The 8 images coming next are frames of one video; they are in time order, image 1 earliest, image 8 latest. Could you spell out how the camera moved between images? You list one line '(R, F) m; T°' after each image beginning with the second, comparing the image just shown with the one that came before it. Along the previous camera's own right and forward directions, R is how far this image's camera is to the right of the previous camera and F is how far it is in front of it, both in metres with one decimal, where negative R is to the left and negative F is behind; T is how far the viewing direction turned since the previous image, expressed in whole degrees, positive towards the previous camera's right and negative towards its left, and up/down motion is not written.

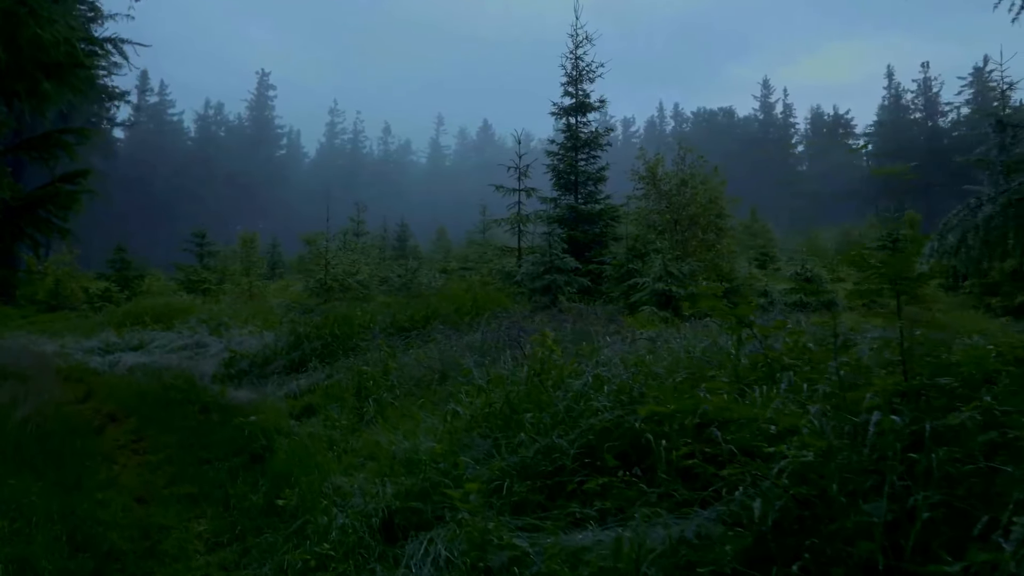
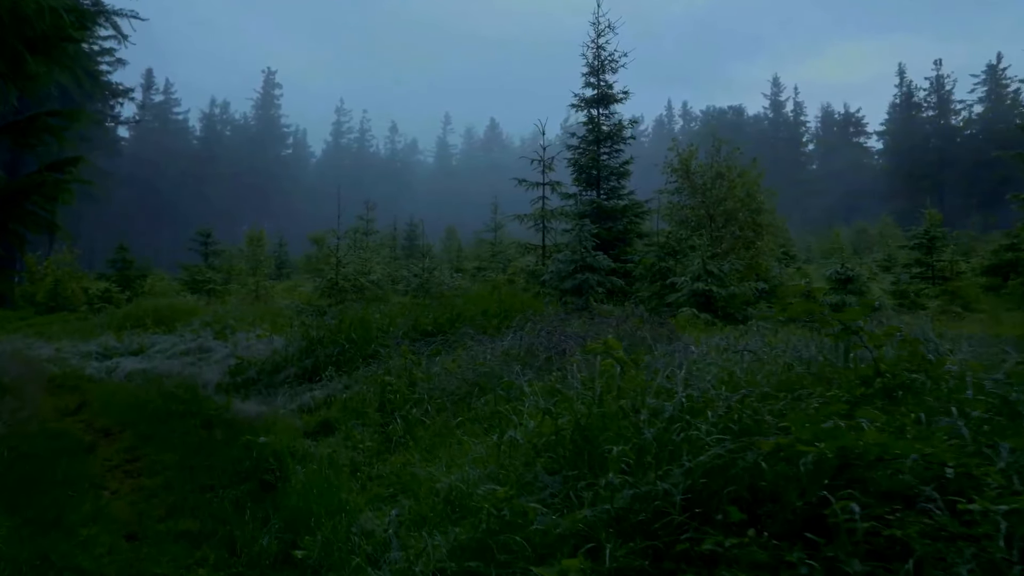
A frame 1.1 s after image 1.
(-0.2, +0.7) m; 0°
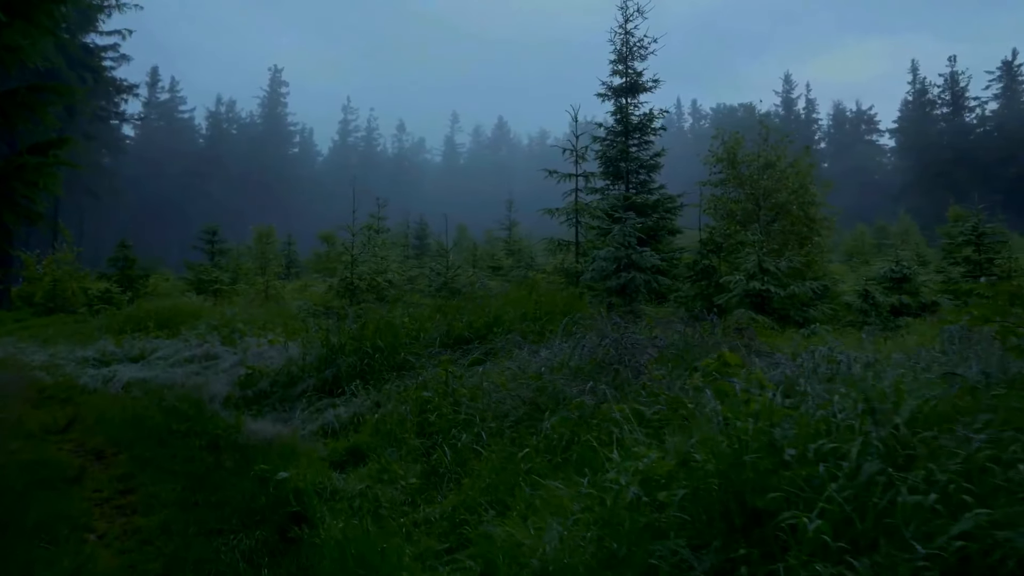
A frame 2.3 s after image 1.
(-0.2, +0.8) m; 0°
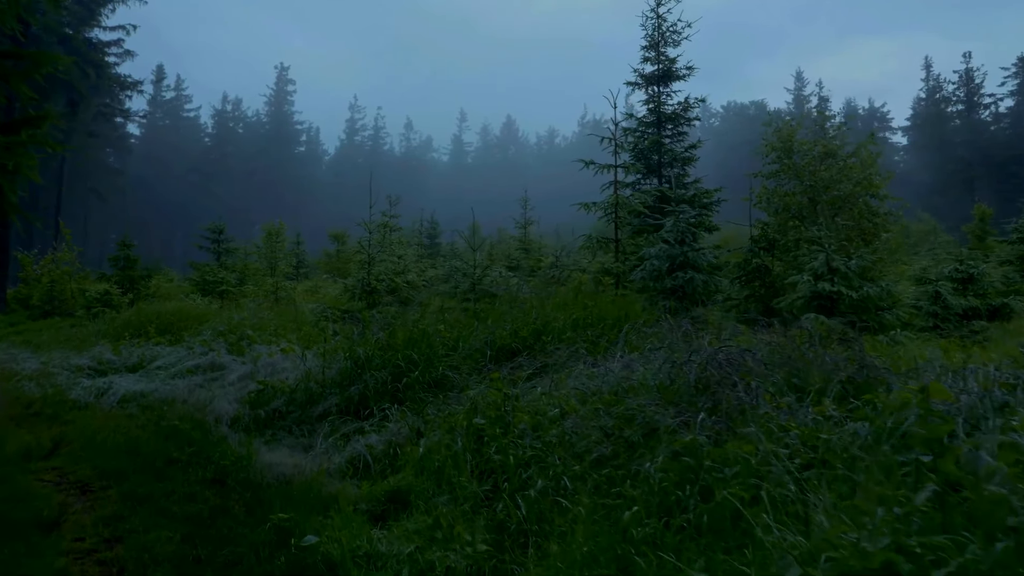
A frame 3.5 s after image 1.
(-0.2, +0.8) m; 0°
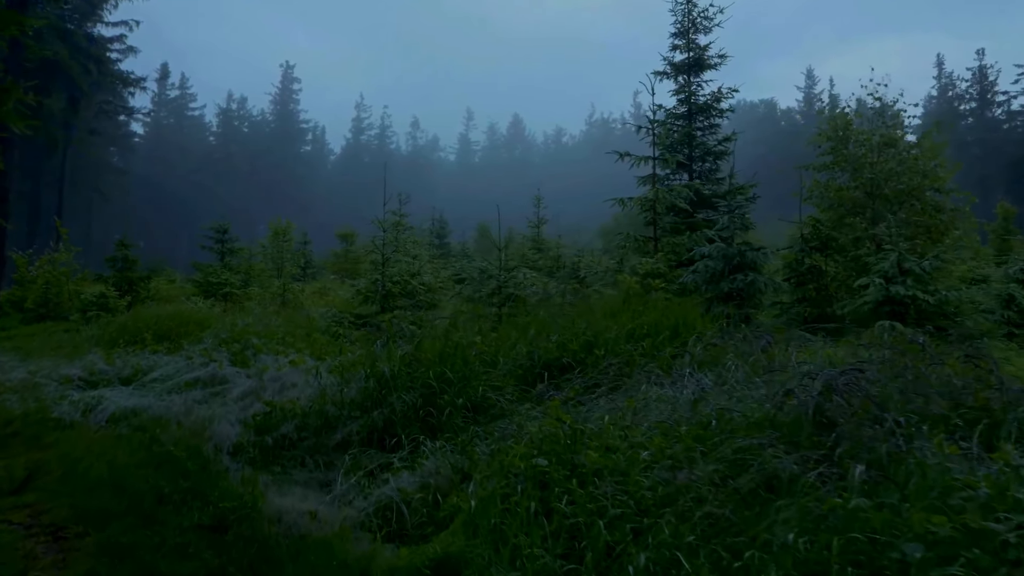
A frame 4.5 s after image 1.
(-0.2, +0.7) m; 0°
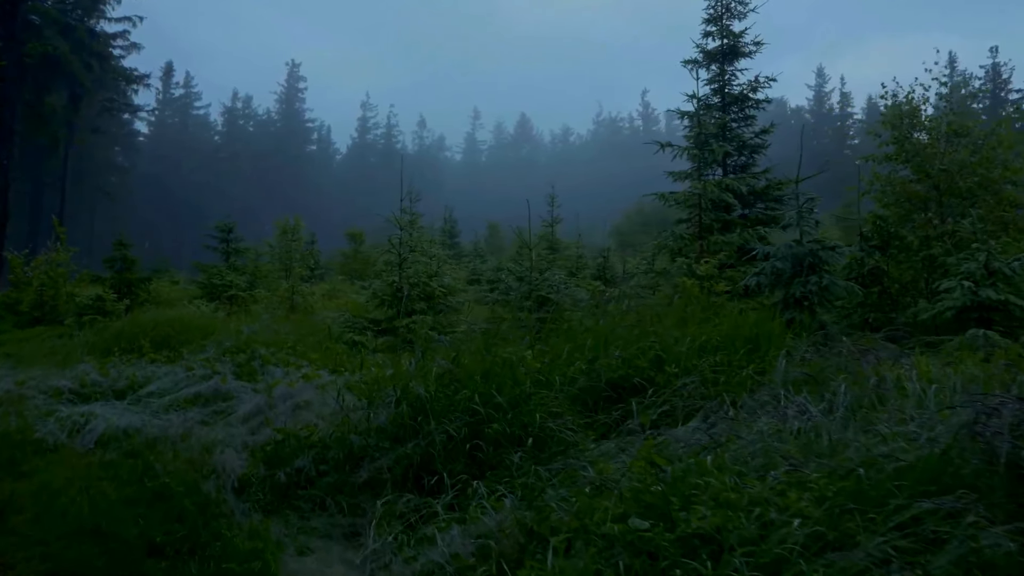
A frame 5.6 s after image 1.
(-0.2, +0.7) m; 0°
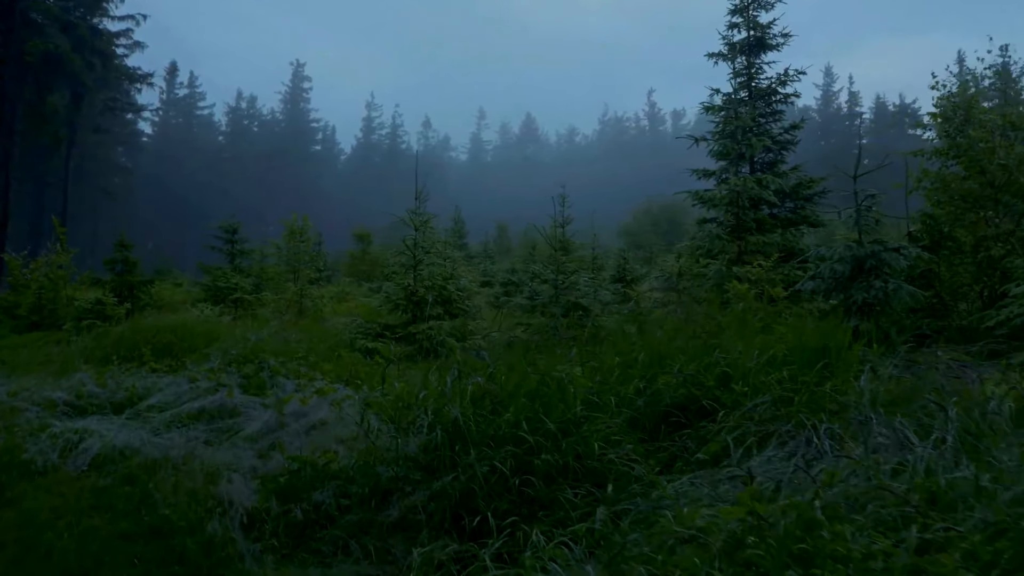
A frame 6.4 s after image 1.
(-0.1, +0.5) m; 0°
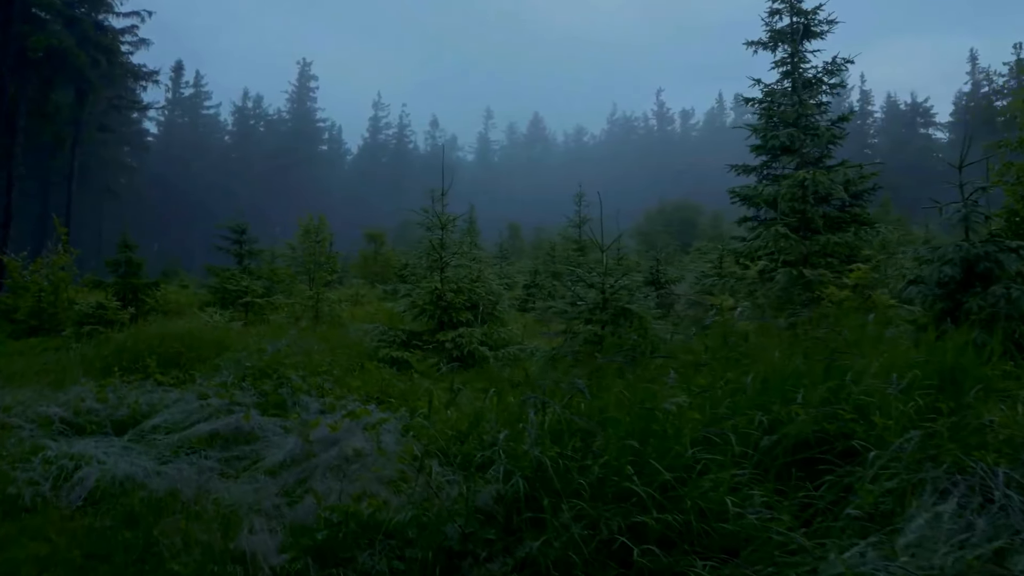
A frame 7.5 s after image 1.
(-0.2, +0.6) m; 0°
